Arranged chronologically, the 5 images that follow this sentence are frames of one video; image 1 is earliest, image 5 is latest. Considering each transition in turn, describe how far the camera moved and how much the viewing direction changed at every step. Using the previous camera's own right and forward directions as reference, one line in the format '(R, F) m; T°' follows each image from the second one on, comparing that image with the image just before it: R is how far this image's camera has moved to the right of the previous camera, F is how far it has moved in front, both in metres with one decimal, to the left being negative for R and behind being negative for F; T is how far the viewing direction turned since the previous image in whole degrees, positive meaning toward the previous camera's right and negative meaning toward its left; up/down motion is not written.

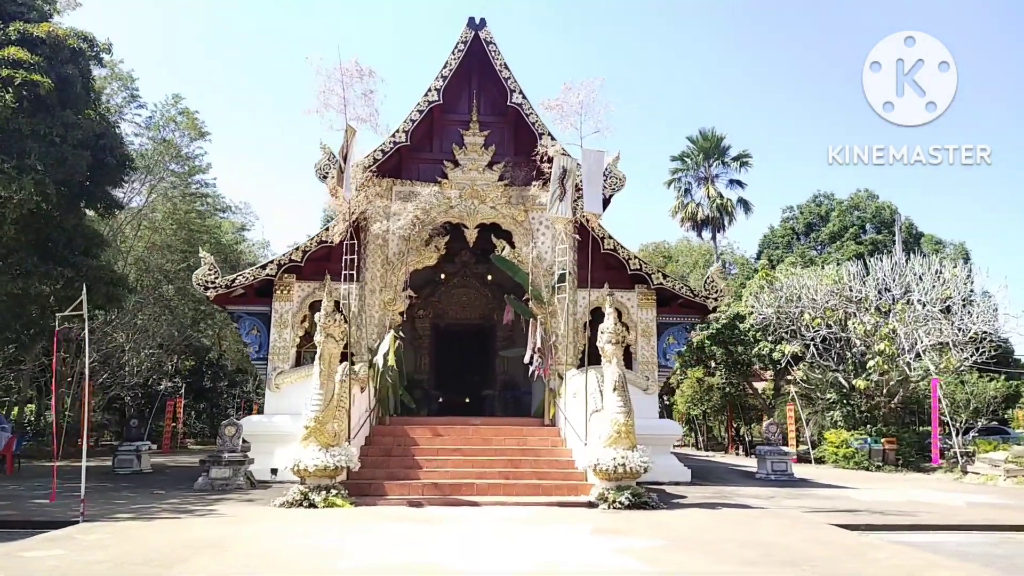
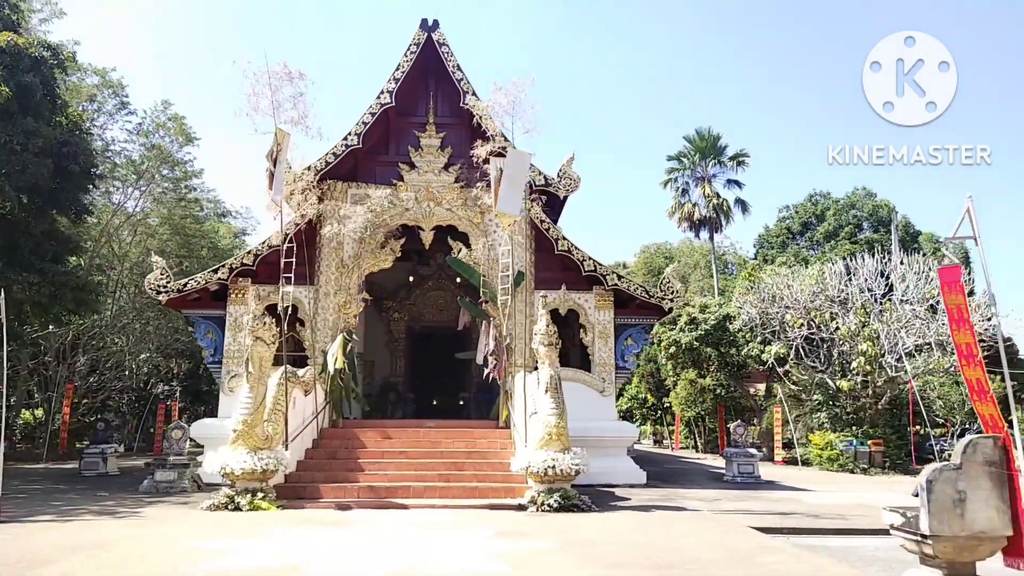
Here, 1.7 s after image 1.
(+1.0, +0.1) m; -2°
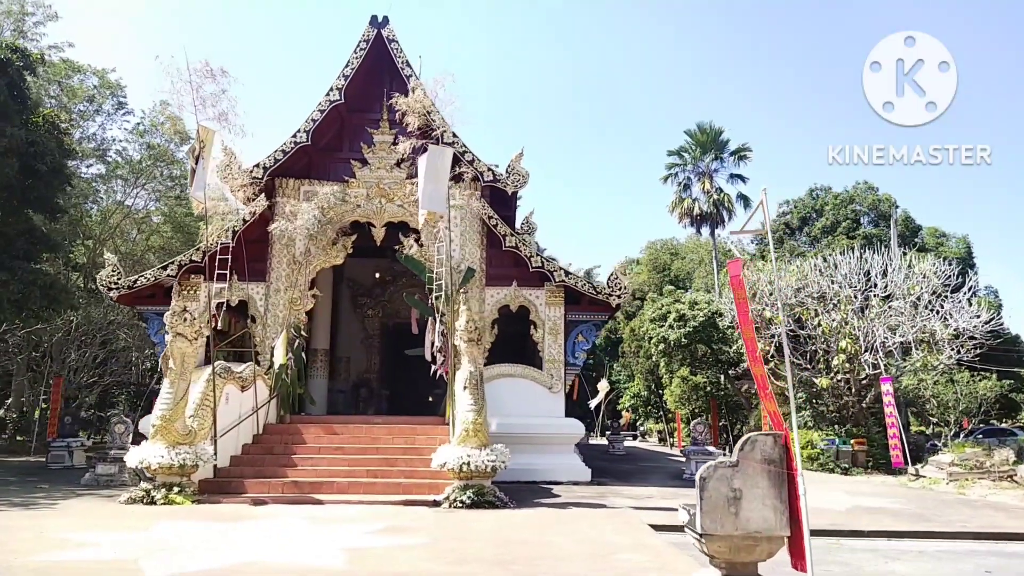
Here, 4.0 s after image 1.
(+1.3, 0.0) m; -2°
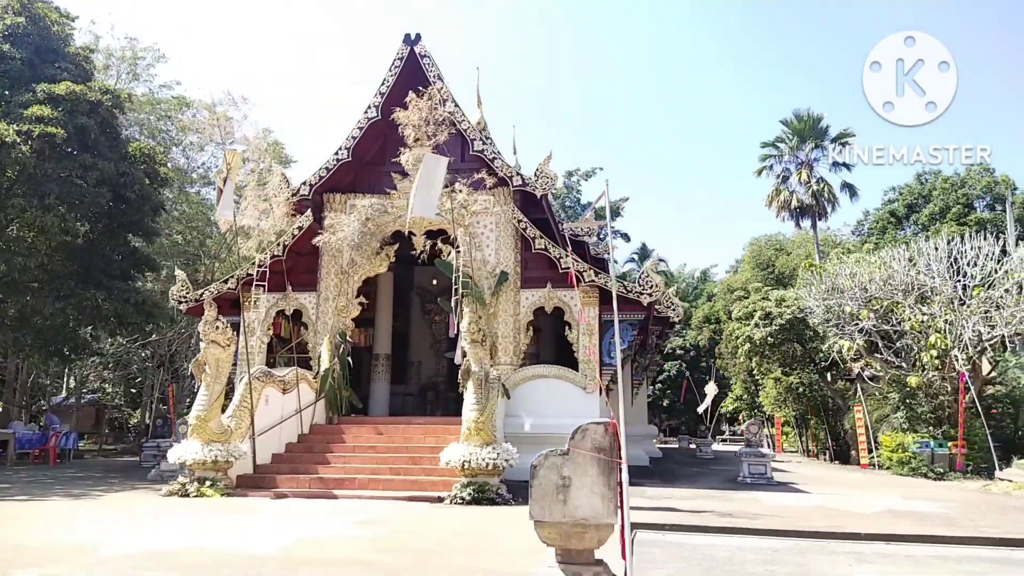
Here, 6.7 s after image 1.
(+1.5, 0.0) m; -10°
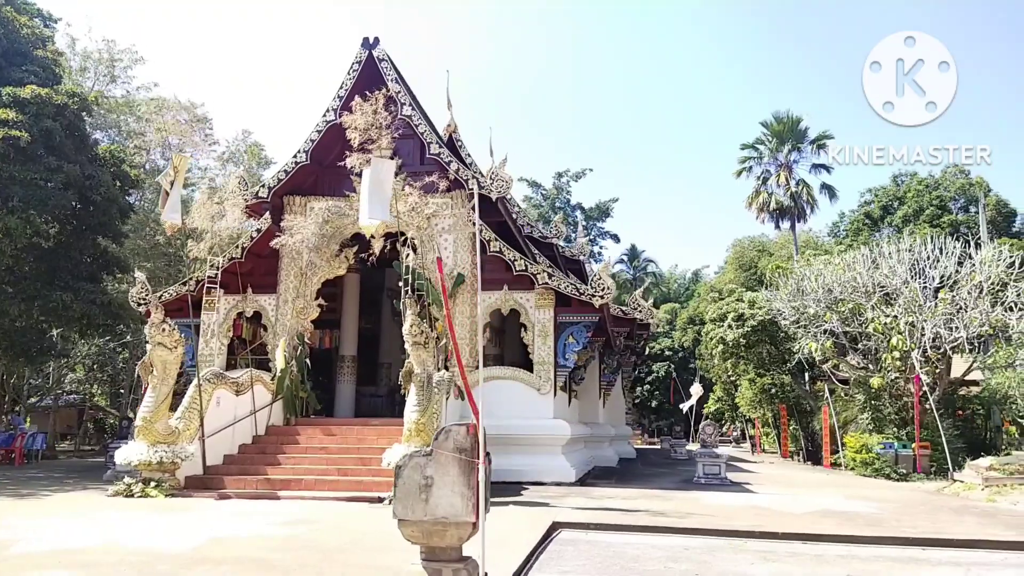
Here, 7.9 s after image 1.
(+0.7, -0.1) m; 0°
